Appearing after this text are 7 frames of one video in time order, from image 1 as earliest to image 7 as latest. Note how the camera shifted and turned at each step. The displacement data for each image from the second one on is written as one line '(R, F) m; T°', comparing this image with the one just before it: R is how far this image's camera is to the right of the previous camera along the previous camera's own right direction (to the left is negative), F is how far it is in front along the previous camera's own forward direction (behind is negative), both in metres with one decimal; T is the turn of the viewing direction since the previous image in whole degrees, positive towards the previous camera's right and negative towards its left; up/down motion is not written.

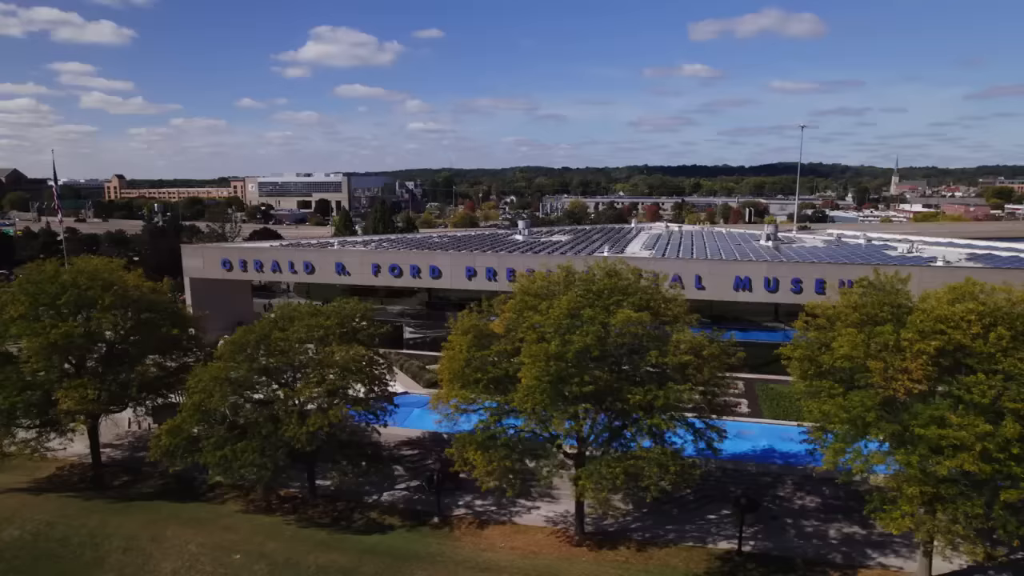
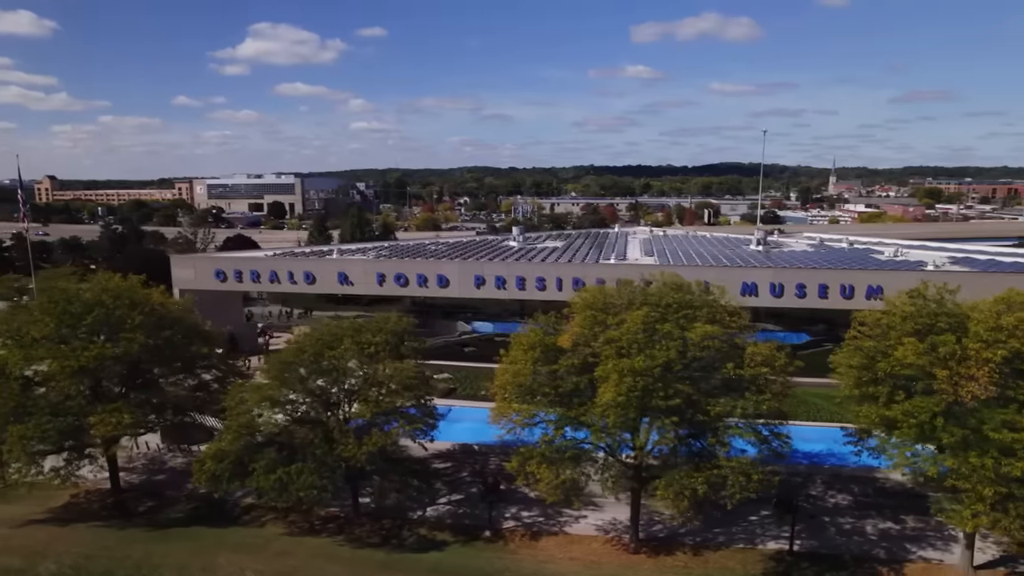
(-2.8, 0.0) m; +5°
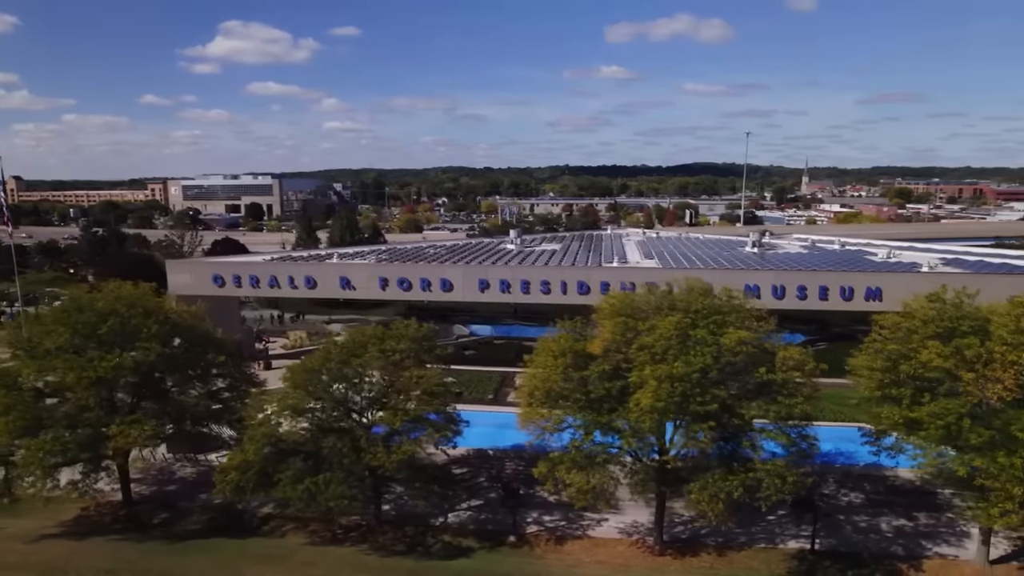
(-1.3, 0.0) m; +2°
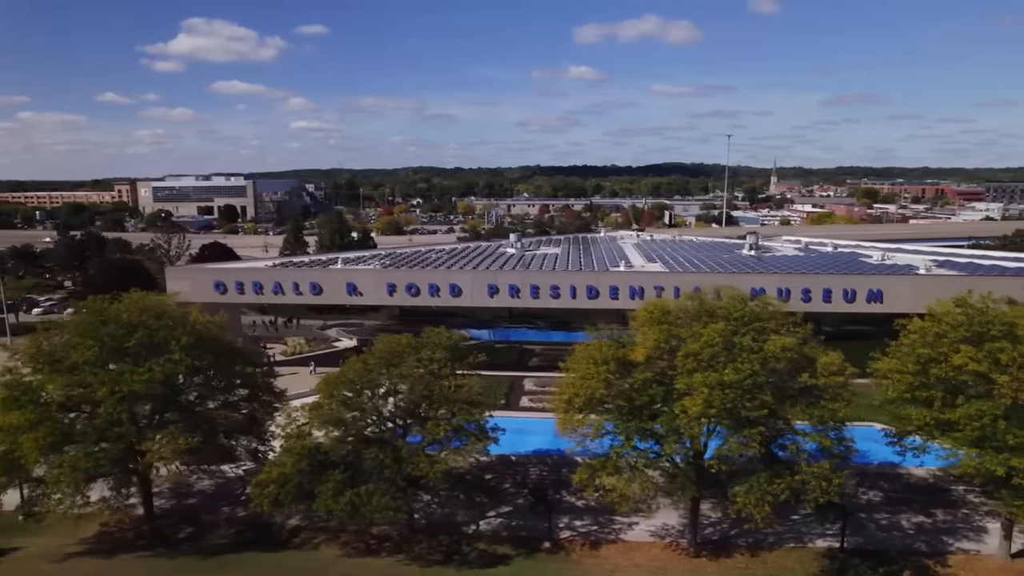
(-1.7, -0.1) m; +3°
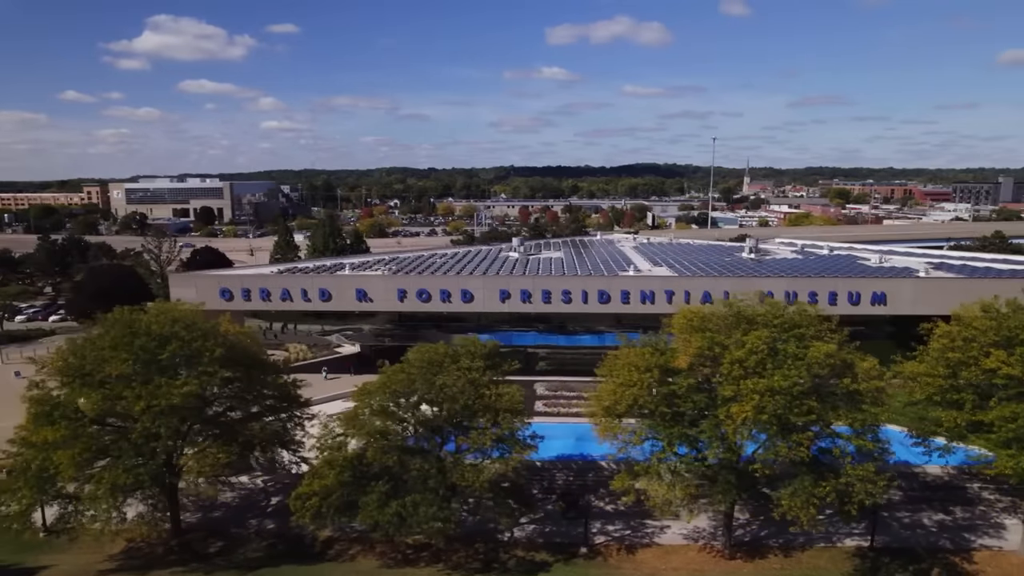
(-1.7, -0.1) m; +2°
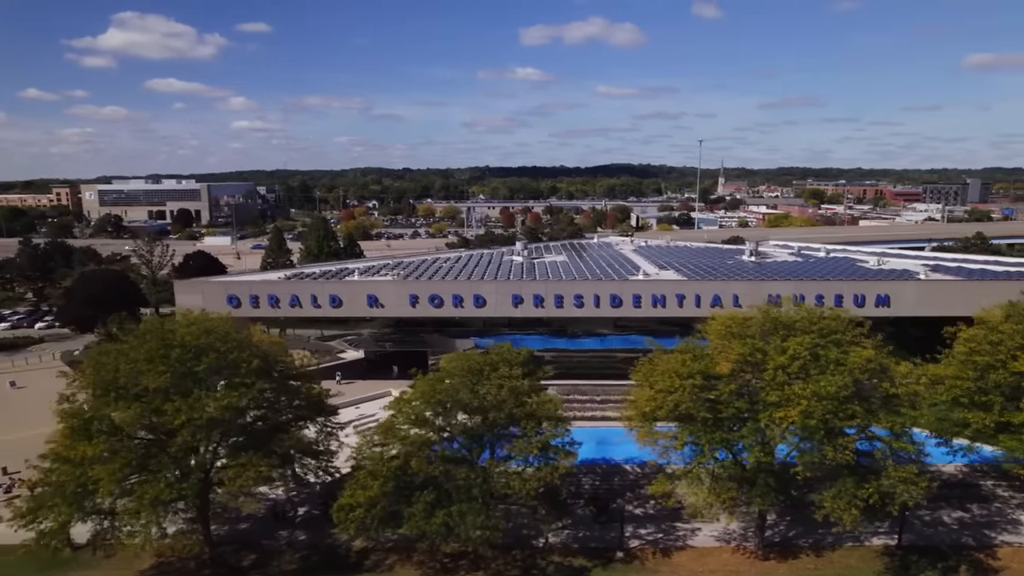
(-1.7, -0.1) m; +2°
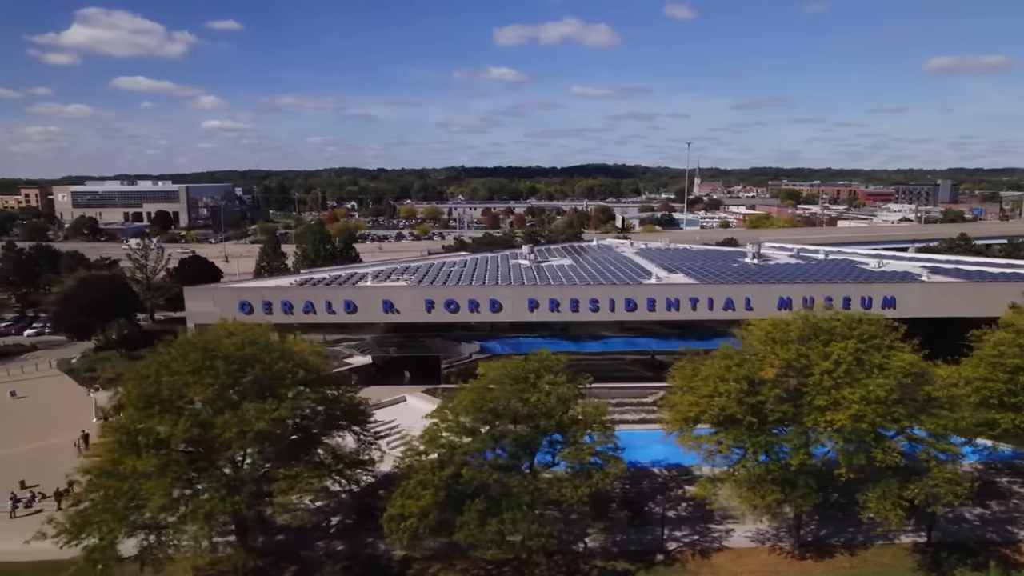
(-1.9, -0.1) m; +2°
